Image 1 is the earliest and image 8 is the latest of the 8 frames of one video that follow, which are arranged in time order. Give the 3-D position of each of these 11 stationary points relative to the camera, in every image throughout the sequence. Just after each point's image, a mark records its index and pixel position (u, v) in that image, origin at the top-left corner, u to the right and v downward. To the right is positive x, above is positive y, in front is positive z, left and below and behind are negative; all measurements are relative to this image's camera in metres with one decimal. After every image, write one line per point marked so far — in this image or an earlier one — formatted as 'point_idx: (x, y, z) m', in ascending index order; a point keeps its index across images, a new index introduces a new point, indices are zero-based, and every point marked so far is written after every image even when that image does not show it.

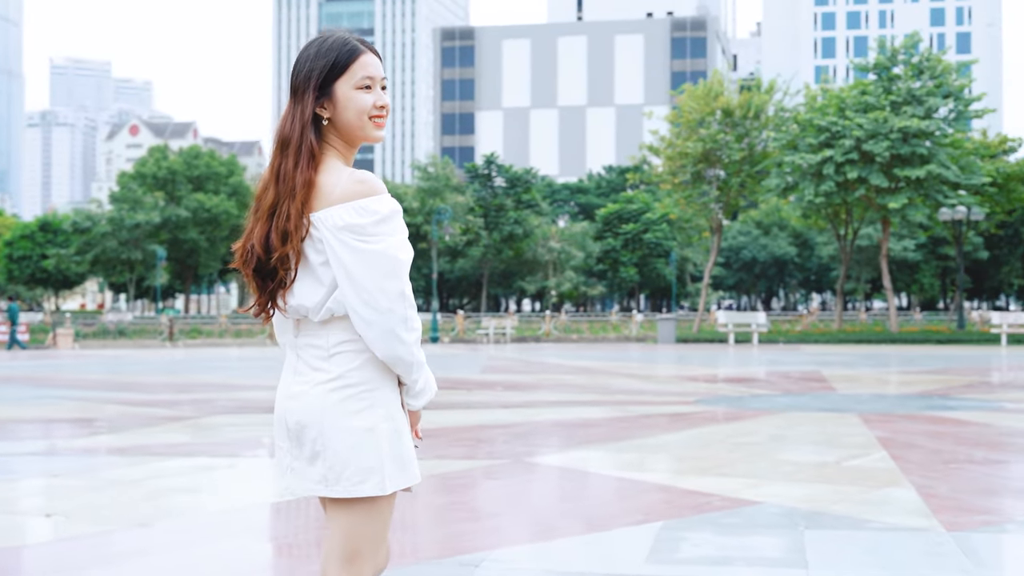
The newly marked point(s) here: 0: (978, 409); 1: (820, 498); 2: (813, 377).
0: (+3.1, -0.8, +10.4) m
1: (+1.1, -0.7, +5.6) m
2: (+2.9, -0.9, +15.3) m
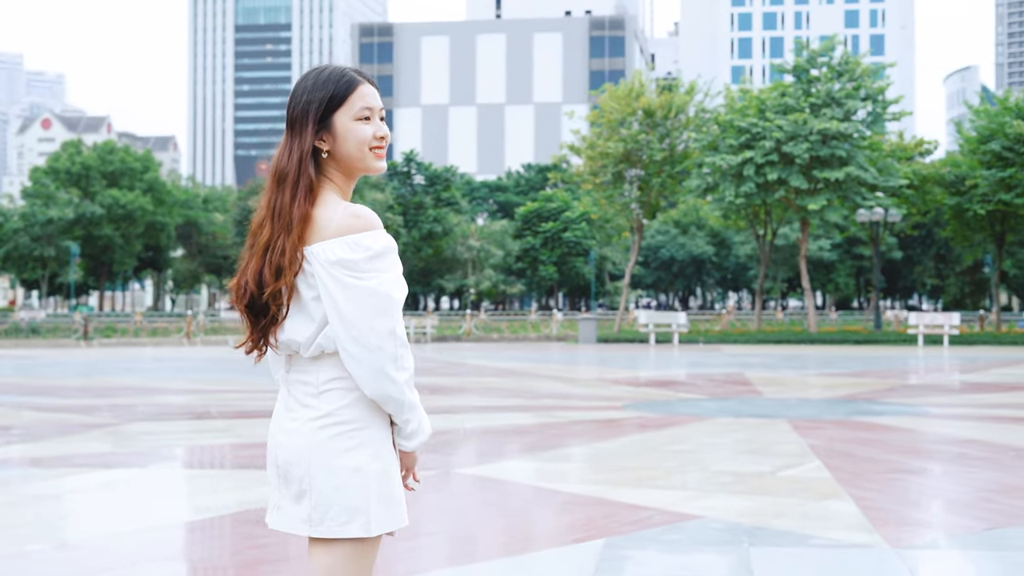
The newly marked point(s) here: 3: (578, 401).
0: (+2.6, -0.8, +10.4) m
1: (+0.9, -0.8, +5.5) m
2: (+2.2, -0.9, +15.3) m
3: (+0.5, -0.8, +11.7) m
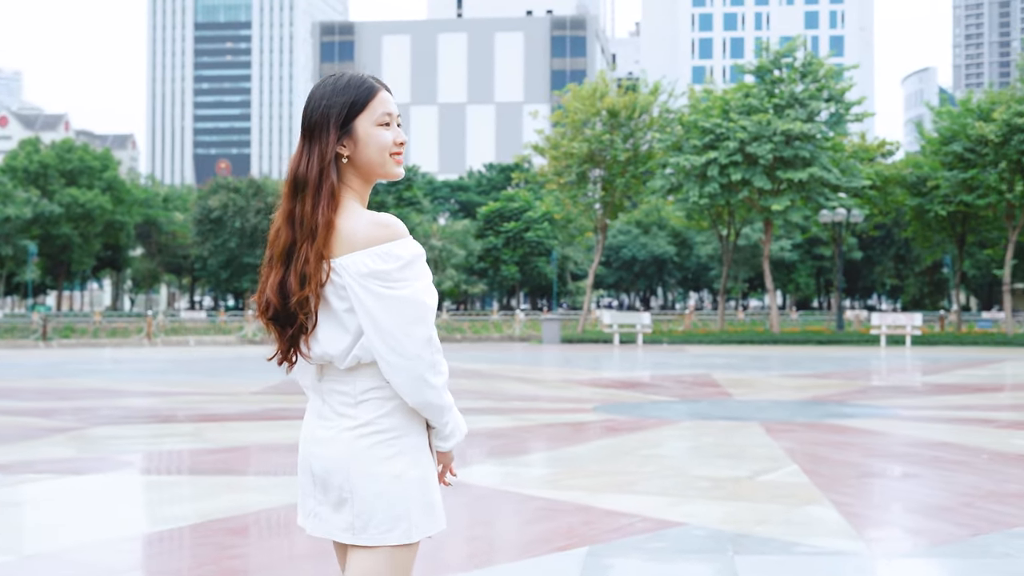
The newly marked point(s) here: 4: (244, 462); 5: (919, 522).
0: (+2.4, -0.8, +10.4) m
1: (+0.8, -0.8, +5.4) m
2: (+1.9, -0.9, +15.3) m
3: (+0.3, -0.9, +11.6) m
4: (-1.4, -0.9, +7.7) m
5: (+1.4, -0.8, +5.4) m
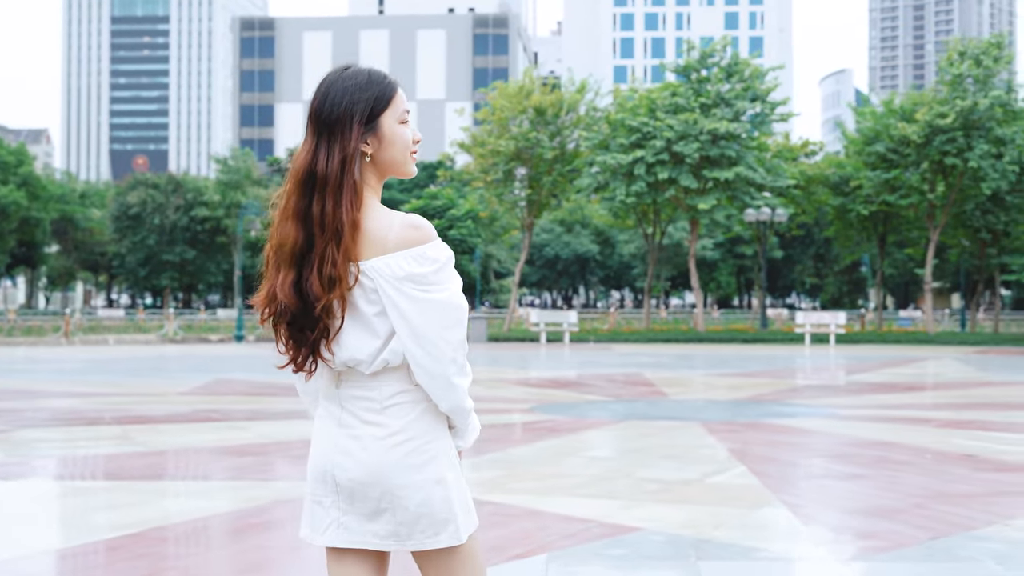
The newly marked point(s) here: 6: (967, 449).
0: (+2.0, -0.8, +10.4) m
1: (+0.6, -0.8, +5.3) m
2: (+1.2, -0.9, +15.2) m
3: (-0.2, -0.8, +11.5) m
4: (-1.7, -0.9, +7.5) m
5: (+1.2, -0.8, +5.4) m
6: (+2.3, -0.8, +8.0) m
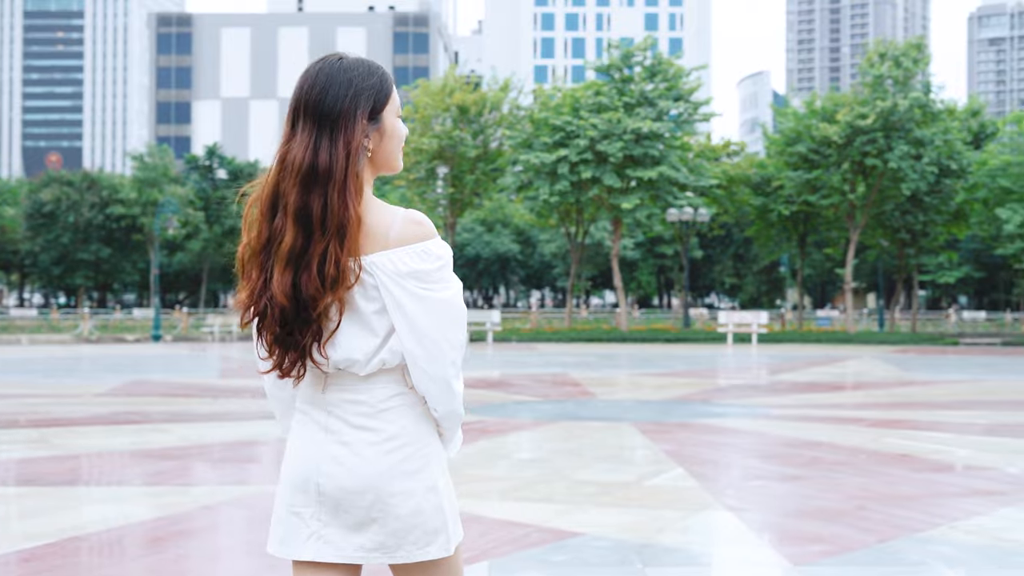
0: (+1.5, -0.8, +10.3) m
1: (+0.4, -0.8, +5.2) m
2: (+0.5, -0.9, +15.1) m
3: (-0.7, -0.8, +11.3) m
4: (-2.0, -0.8, +7.3) m
5: (+1.0, -0.8, +5.3) m
6: (+2.0, -0.8, +7.9) m
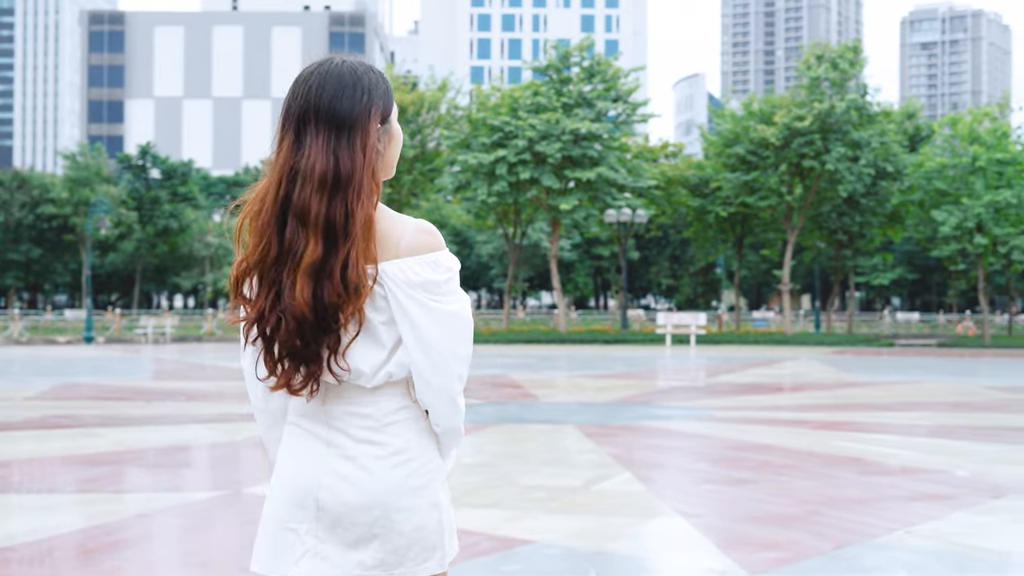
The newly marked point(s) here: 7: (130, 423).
0: (+1.1, -0.8, +10.2) m
1: (+0.3, -0.8, +5.1) m
2: (-0.1, -0.9, +14.9) m
3: (-1.2, -0.8, +11.1) m
4: (-2.2, -0.8, +7.0) m
5: (+0.9, -0.8, +5.1) m
6: (+1.7, -0.8, +7.8) m
7: (-2.4, -0.9, +10.0) m
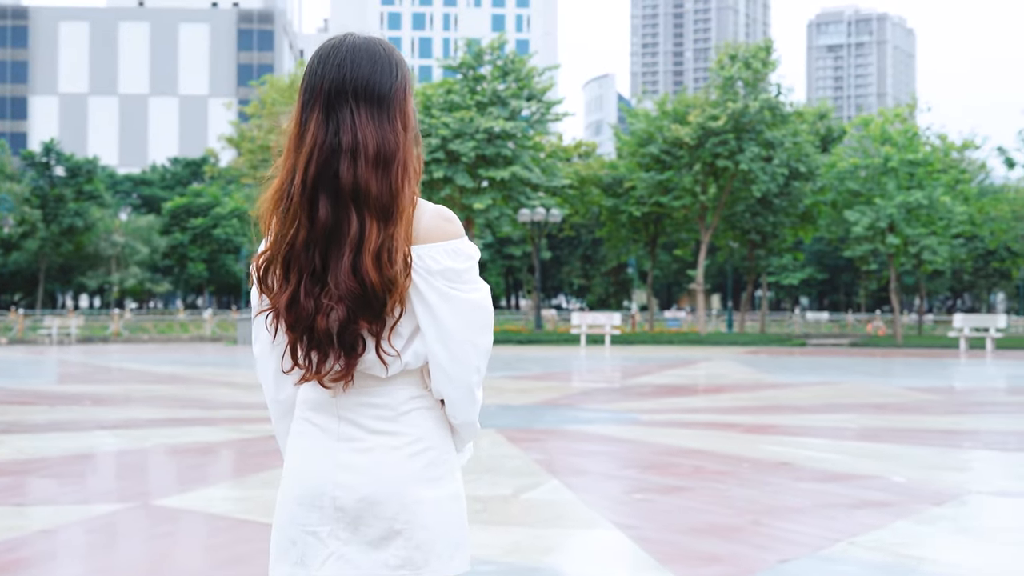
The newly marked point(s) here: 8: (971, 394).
0: (+0.6, -0.8, +10.0) m
1: (0.0, -0.8, +4.8) m
2: (-0.9, -0.9, +14.6) m
3: (-1.7, -0.8, +10.7) m
4: (-2.5, -0.8, +6.6) m
5: (+0.6, -0.8, +4.9) m
6: (+1.3, -0.8, +7.6) m
7: (-2.9, -0.9, +9.6) m
8: (+4.2, -1.0, +14.4) m
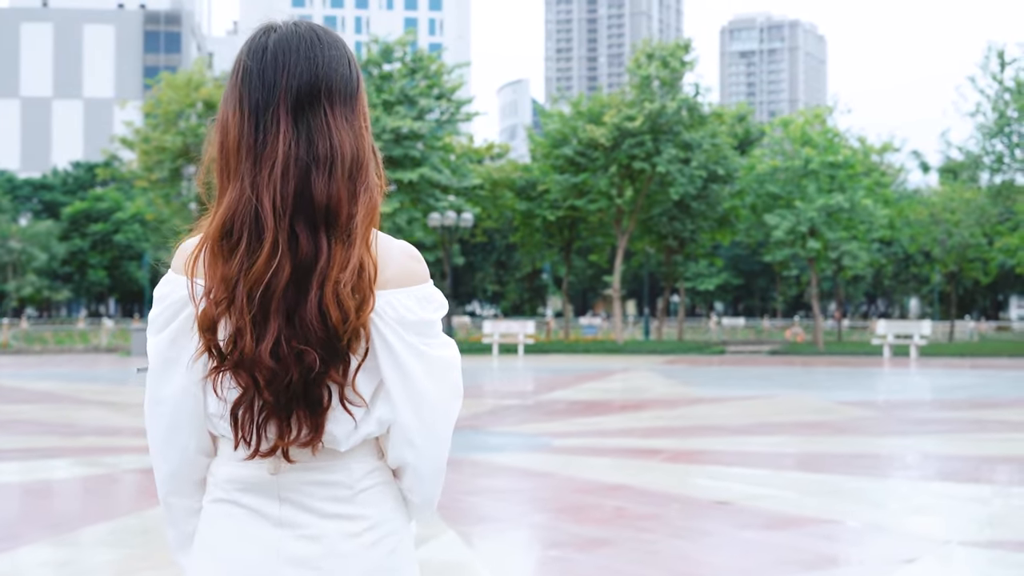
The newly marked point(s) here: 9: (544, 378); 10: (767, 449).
0: (+0.1, -0.9, +8.9) m
1: (-0.3, -0.8, +3.7) m
2: (-1.7, -1.0, +13.5) m
3: (-2.3, -0.9, +9.5) m
4: (-2.9, -0.9, +5.3) m
5: (+0.3, -0.8, +3.8) m
6: (+0.9, -0.9, +6.6) m
7: (-3.5, -0.9, +8.3) m
8: (+3.4, -1.0, +13.5) m
9: (+0.4, -1.1, +19.5) m
10: (+1.4, -0.9, +8.7) m
